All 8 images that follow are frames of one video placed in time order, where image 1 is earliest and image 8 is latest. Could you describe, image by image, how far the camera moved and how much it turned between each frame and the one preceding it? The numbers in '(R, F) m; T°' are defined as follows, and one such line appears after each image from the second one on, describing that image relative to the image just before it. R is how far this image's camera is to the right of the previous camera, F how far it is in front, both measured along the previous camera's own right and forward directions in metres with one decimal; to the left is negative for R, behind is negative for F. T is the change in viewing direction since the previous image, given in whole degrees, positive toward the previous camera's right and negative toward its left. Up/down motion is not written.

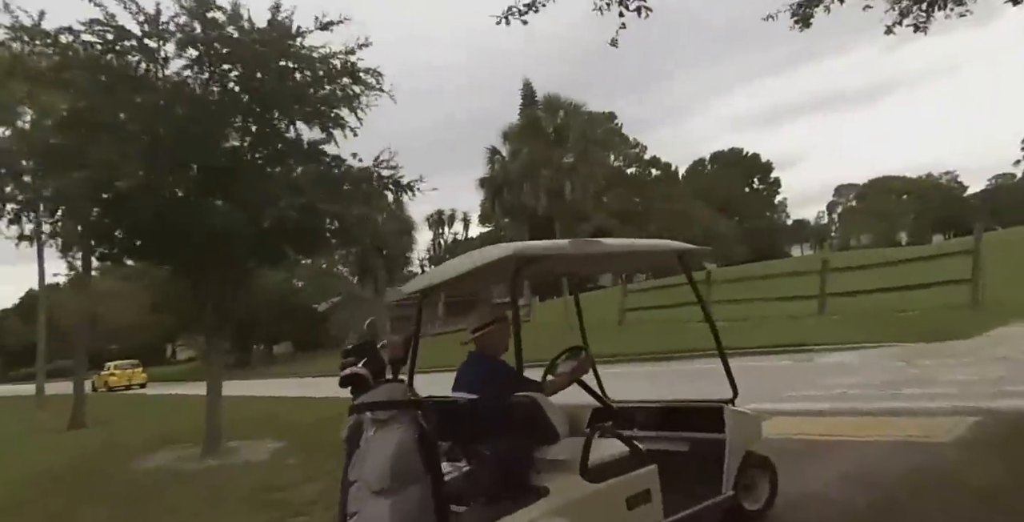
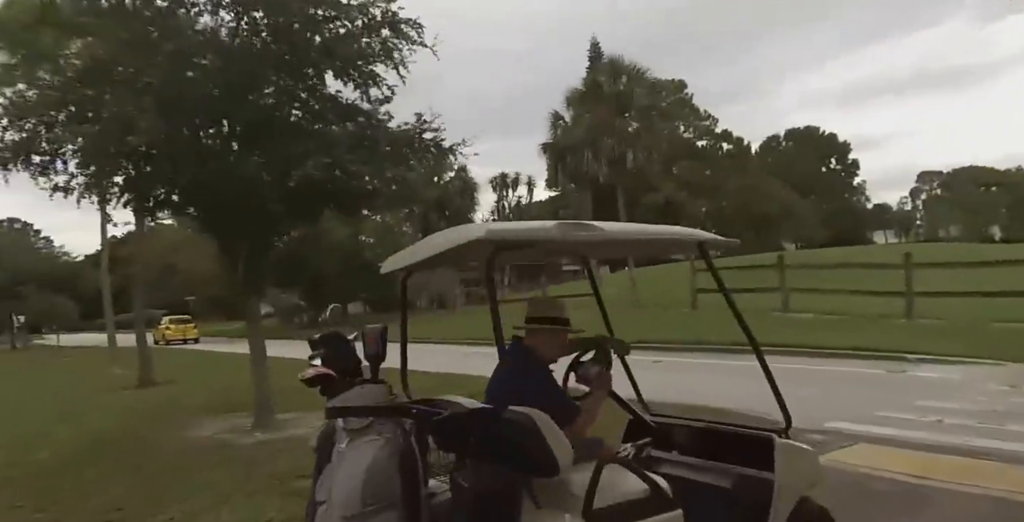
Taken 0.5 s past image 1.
(+0.2, +0.3) m; -5°
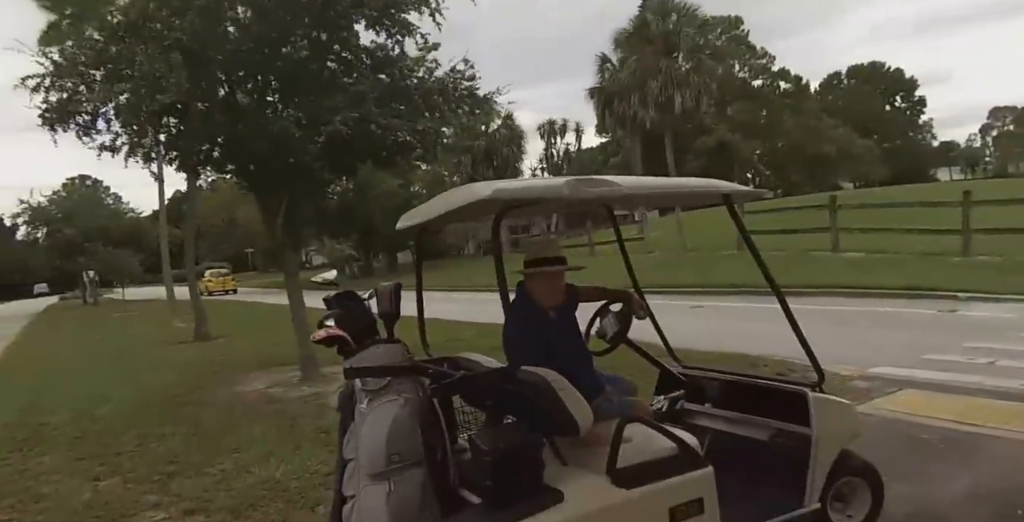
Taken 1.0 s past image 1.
(+0.1, +0.1) m; -4°
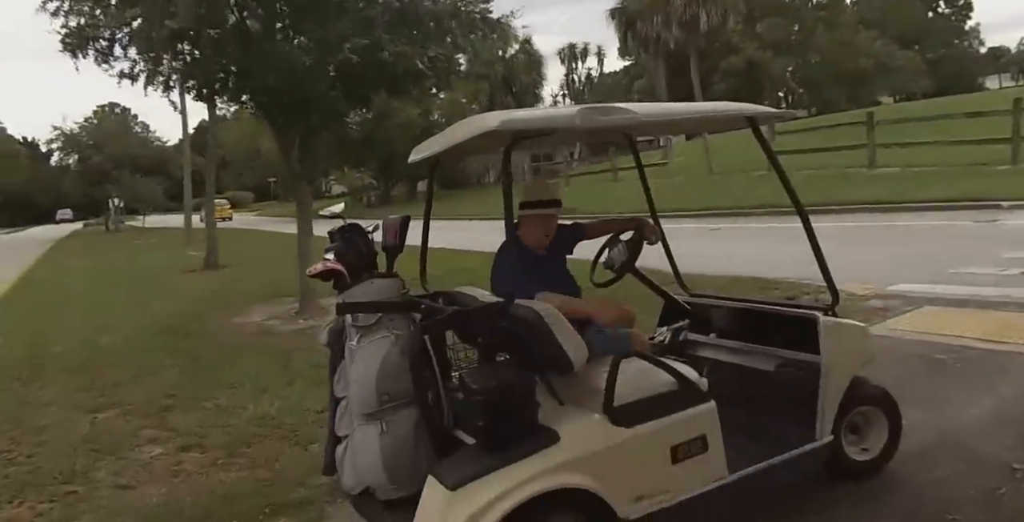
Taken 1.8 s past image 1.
(+0.1, +0.2) m; -2°
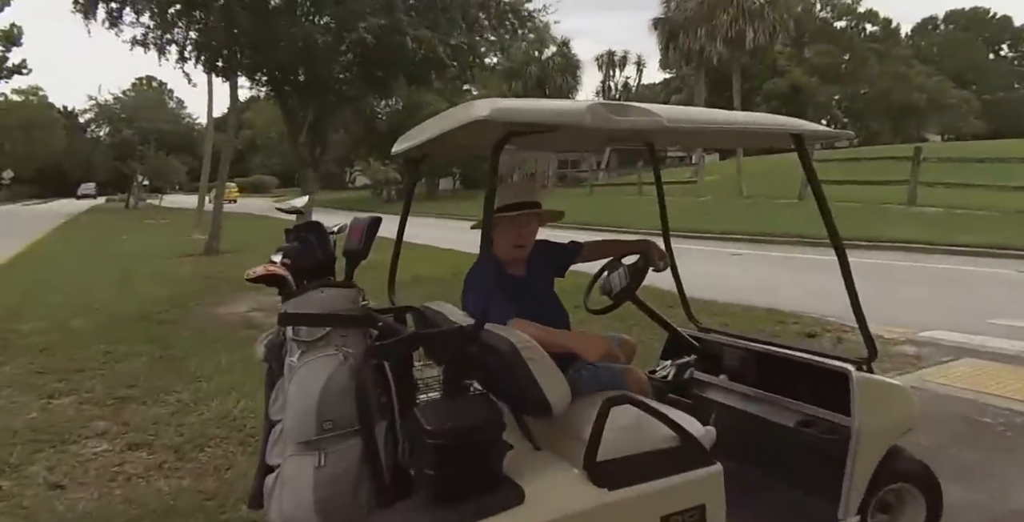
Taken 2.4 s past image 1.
(+0.1, +0.3) m; -2°
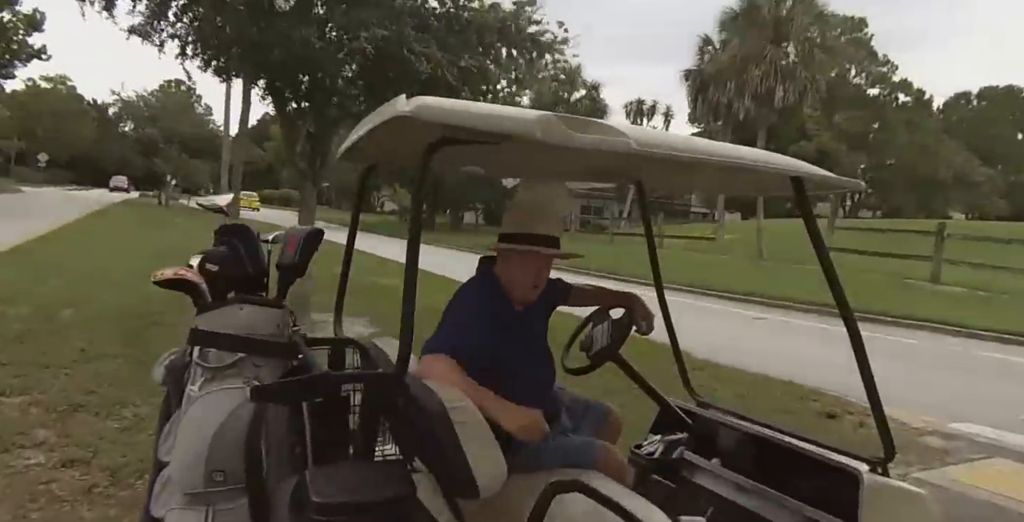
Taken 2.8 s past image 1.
(+0.1, +0.2) m; -2°
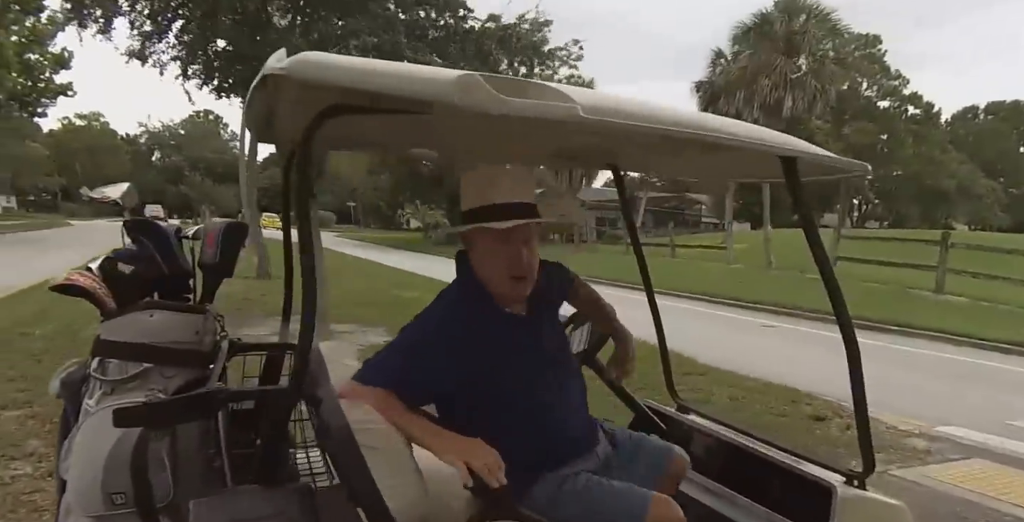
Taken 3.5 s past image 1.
(+0.1, 0.0) m; -1°
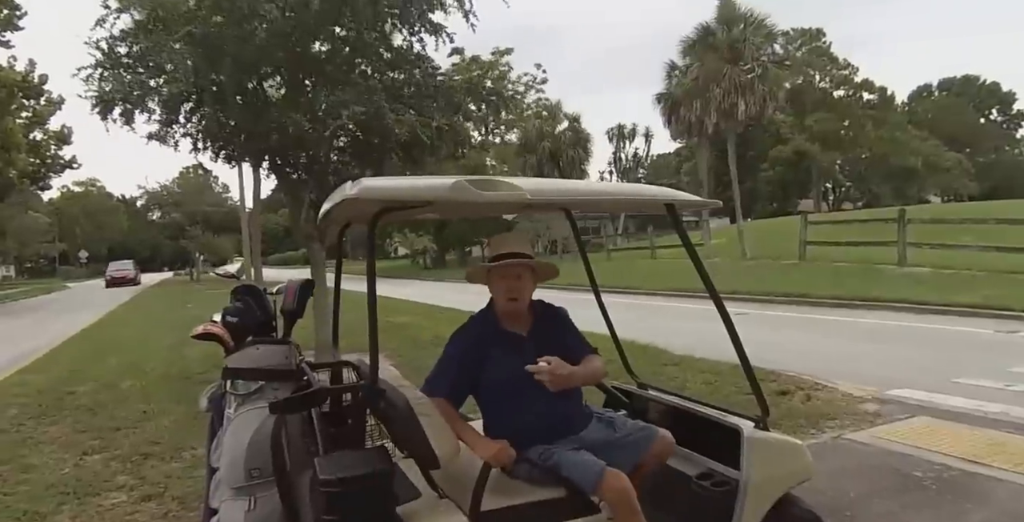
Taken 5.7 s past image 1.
(0.0, -0.6) m; +1°
